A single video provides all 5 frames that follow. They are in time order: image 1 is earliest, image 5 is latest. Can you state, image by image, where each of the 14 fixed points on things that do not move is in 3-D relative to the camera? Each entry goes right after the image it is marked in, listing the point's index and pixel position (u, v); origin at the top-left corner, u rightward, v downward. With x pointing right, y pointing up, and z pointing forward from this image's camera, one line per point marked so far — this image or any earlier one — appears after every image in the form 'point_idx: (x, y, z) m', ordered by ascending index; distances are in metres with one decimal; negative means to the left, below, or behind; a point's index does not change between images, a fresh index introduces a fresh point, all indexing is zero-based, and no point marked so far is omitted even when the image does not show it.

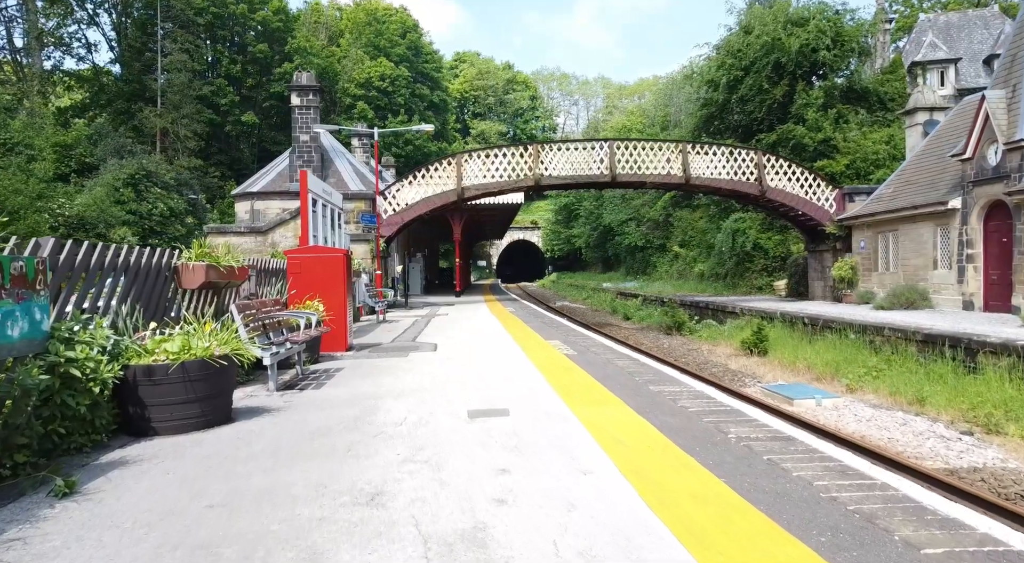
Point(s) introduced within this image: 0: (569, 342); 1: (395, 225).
0: (+0.8, -0.8, +9.1) m
1: (-3.6, +1.7, +19.9) m
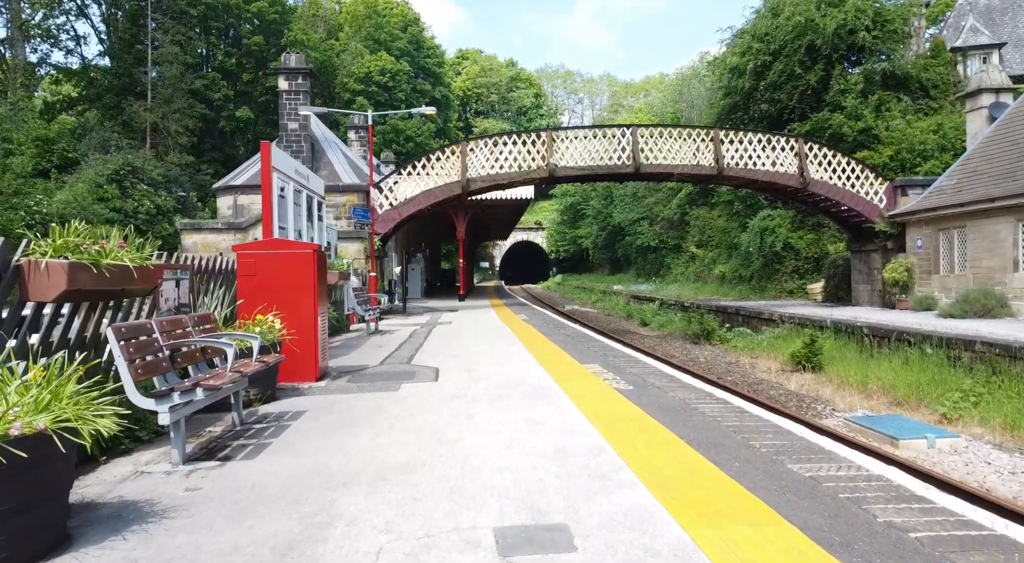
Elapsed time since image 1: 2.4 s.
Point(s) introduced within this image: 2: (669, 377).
0: (+1.1, -0.9, +6.9) m
1: (-3.3, +1.7, +17.7) m
2: (+1.5, -0.9, +6.2) m
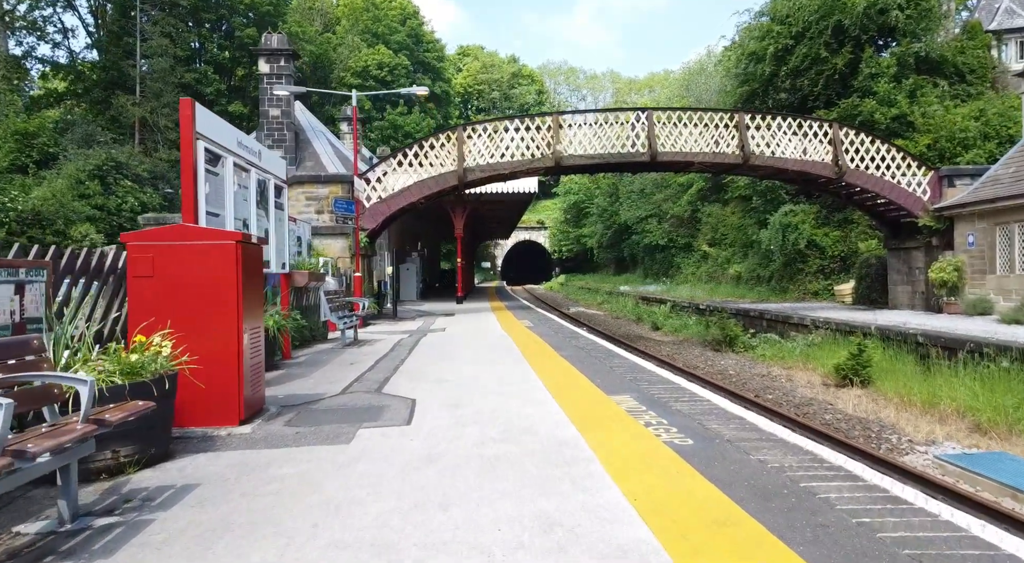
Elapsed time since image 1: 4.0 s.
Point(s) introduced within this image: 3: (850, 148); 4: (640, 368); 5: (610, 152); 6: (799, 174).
0: (+1.1, -0.9, +5.1) m
1: (-3.2, +1.6, +16.0) m
2: (+1.5, -1.0, +4.4) m
3: (+8.5, +3.3, +16.3) m
4: (+1.4, -0.9, +6.9) m
5: (+2.5, +3.3, +16.4) m
6: (+7.3, +2.7, +16.4) m
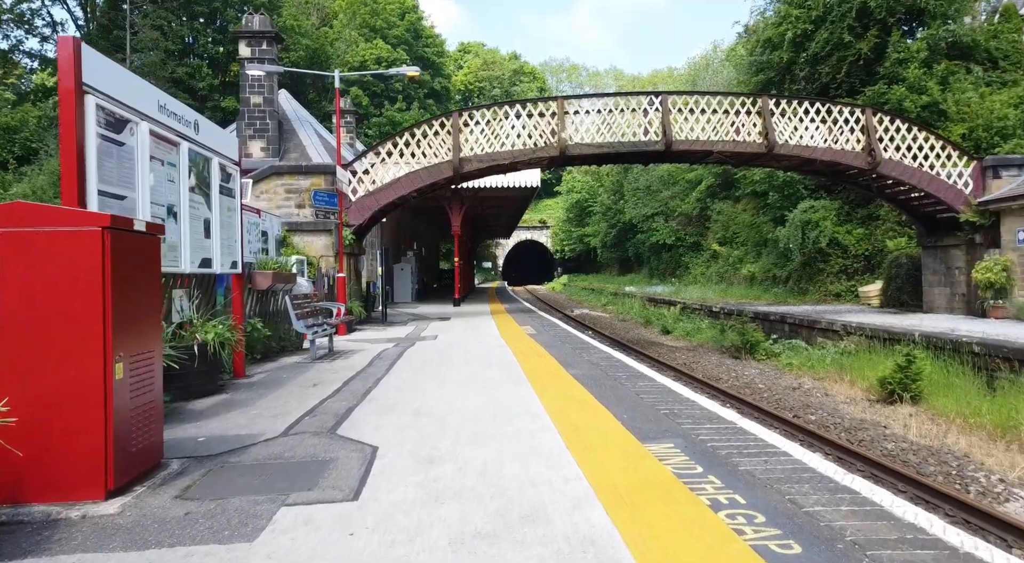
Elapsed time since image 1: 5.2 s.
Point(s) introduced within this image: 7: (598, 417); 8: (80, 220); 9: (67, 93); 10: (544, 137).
0: (+1.1, -1.0, +3.7) m
1: (-3.2, +1.6, +14.5) m
2: (+1.5, -1.0, +3.0) m
3: (+8.5, +3.3, +14.8) m
4: (+1.4, -0.9, +5.4) m
5: (+2.5, +3.2, +14.9) m
6: (+7.3, +2.7, +15.0) m
7: (+0.6, -0.9, +4.5) m
8: (-2.0, +0.3, +3.0) m
9: (-2.7, +1.2, +4.0) m
10: (+0.7, +3.3, +14.9) m
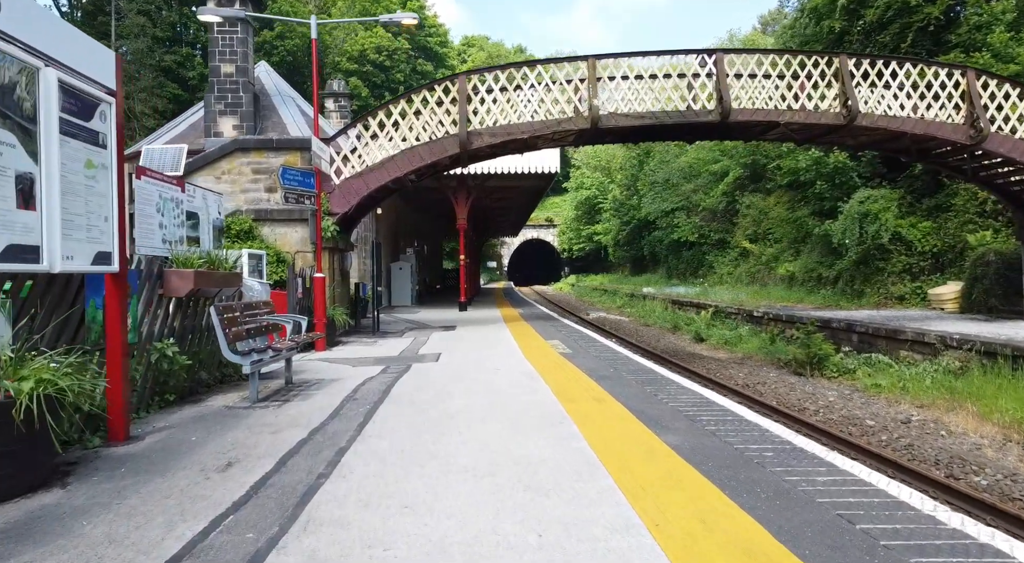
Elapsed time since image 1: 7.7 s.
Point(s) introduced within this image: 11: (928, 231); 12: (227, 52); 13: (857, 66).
0: (+1.4, -1.0, +1.0) m
1: (-2.9, +1.6, +11.9) m
2: (+1.8, -1.0, +0.3) m
3: (+8.9, +3.3, +12.1) m
4: (+1.7, -1.0, +2.7) m
5: (+2.8, +3.2, +12.2) m
6: (+7.6, +2.7, +12.3) m
7: (+0.9, -1.0, +1.8) m
8: (-1.7, +0.3, +0.3) m
9: (-2.4, +1.1, +1.3) m
10: (+1.1, +3.3, +12.2) m
11: (+11.5, +1.4, +17.9) m
12: (-6.5, +5.2, +14.8) m
13: (+6.4, +4.0, +12.0) m
